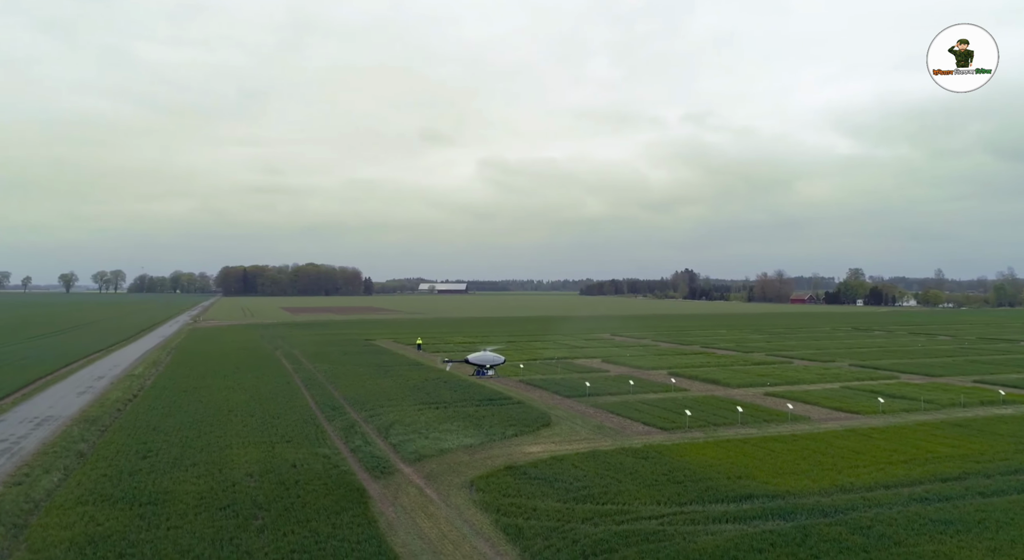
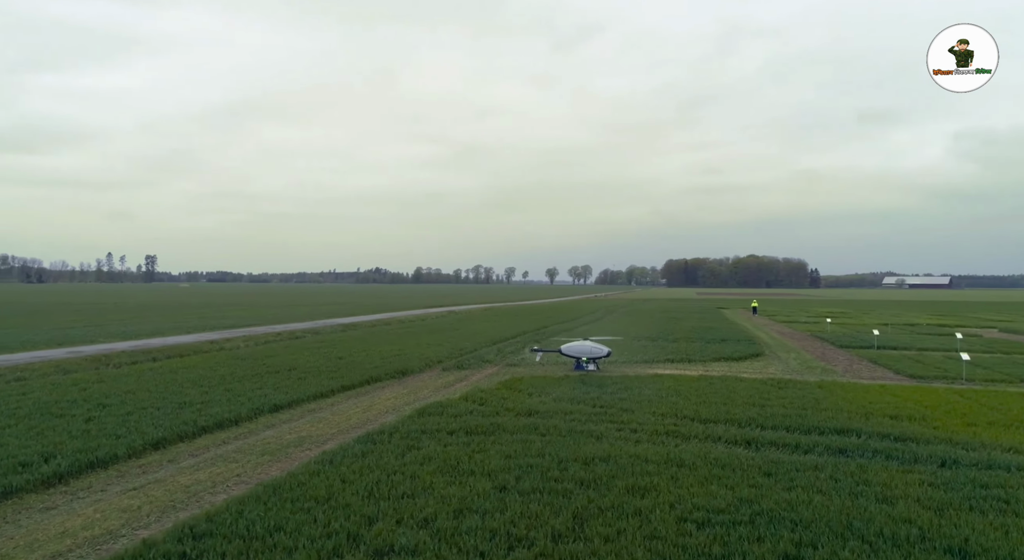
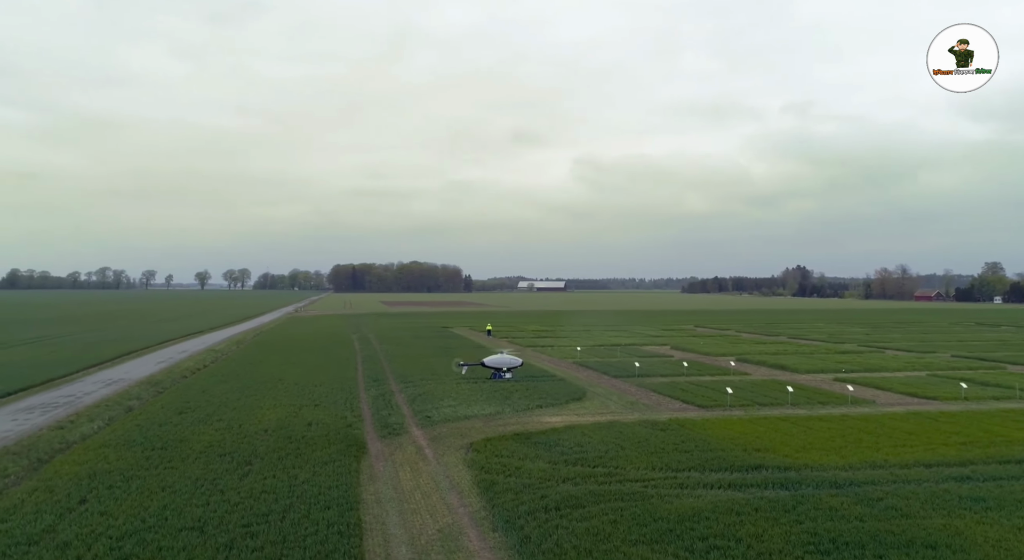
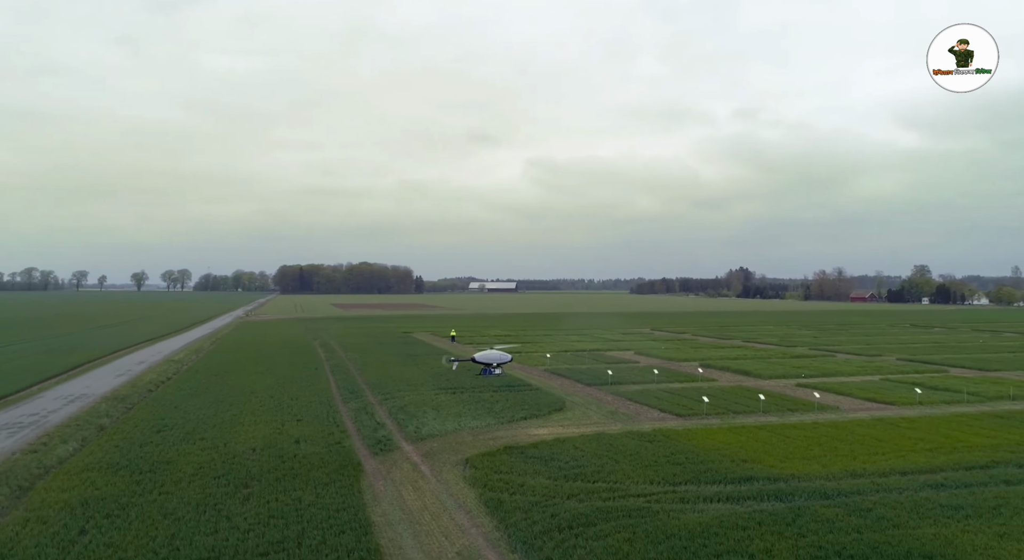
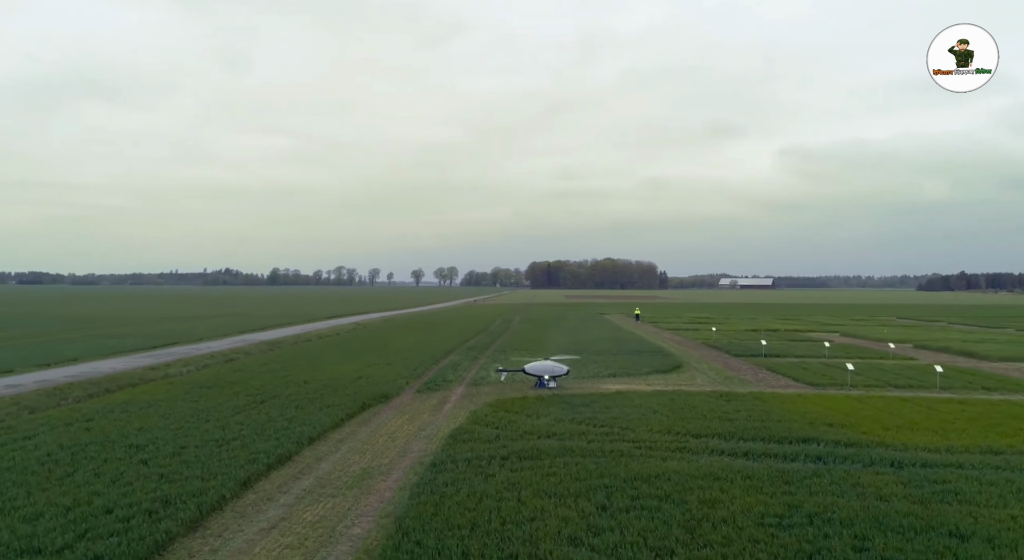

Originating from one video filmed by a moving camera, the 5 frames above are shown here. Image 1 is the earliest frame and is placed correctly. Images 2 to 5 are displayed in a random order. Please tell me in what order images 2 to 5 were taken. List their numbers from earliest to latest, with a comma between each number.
4, 3, 5, 2
